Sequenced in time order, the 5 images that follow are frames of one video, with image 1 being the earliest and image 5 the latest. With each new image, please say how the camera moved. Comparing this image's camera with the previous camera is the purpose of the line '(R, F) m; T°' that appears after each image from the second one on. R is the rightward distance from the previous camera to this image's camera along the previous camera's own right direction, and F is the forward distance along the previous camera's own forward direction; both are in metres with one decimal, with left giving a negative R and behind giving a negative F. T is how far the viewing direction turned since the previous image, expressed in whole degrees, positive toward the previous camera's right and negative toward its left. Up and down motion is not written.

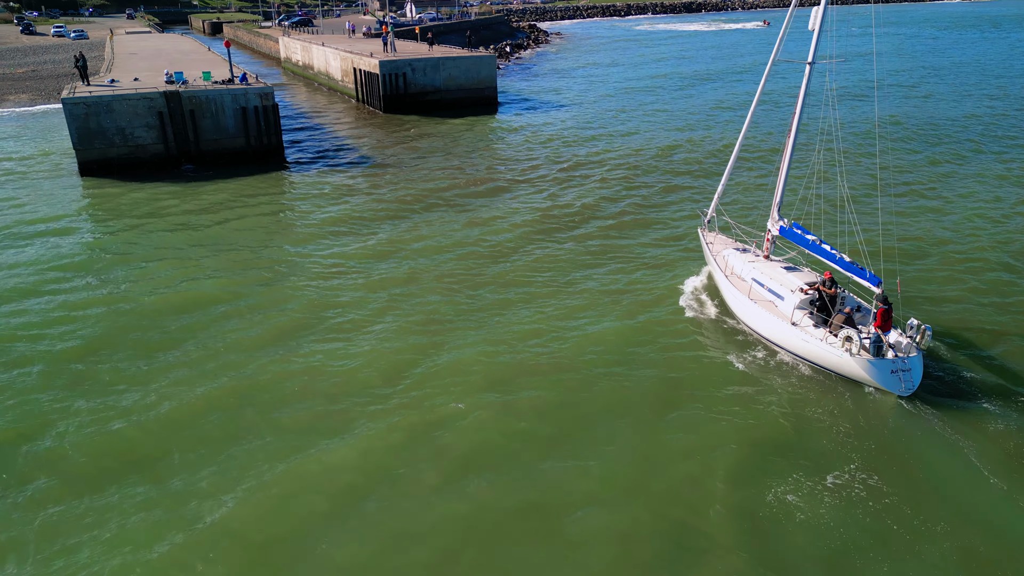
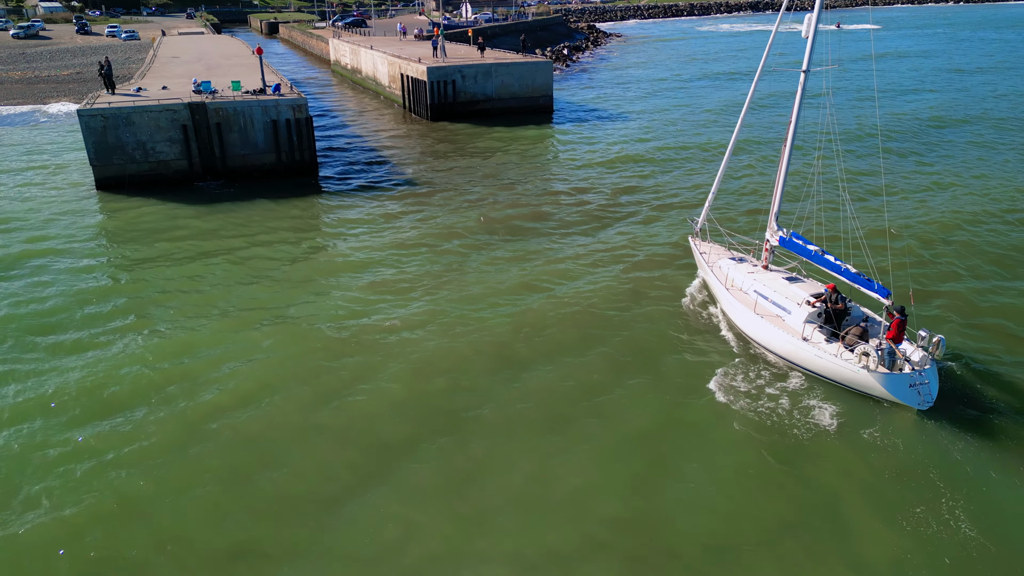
(0.0, +2.7) m; -4°
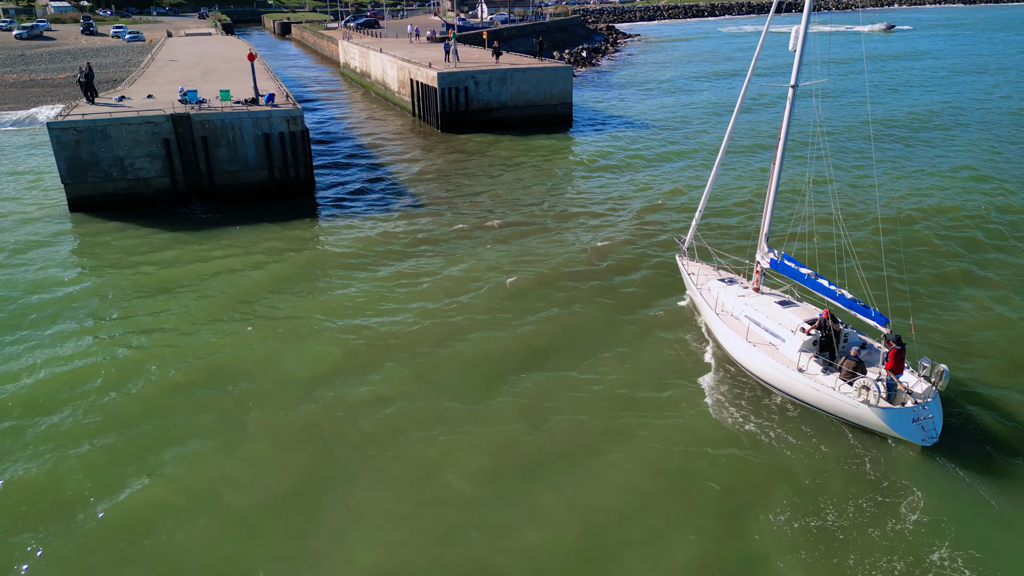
(0.0, +2.4) m; -1°
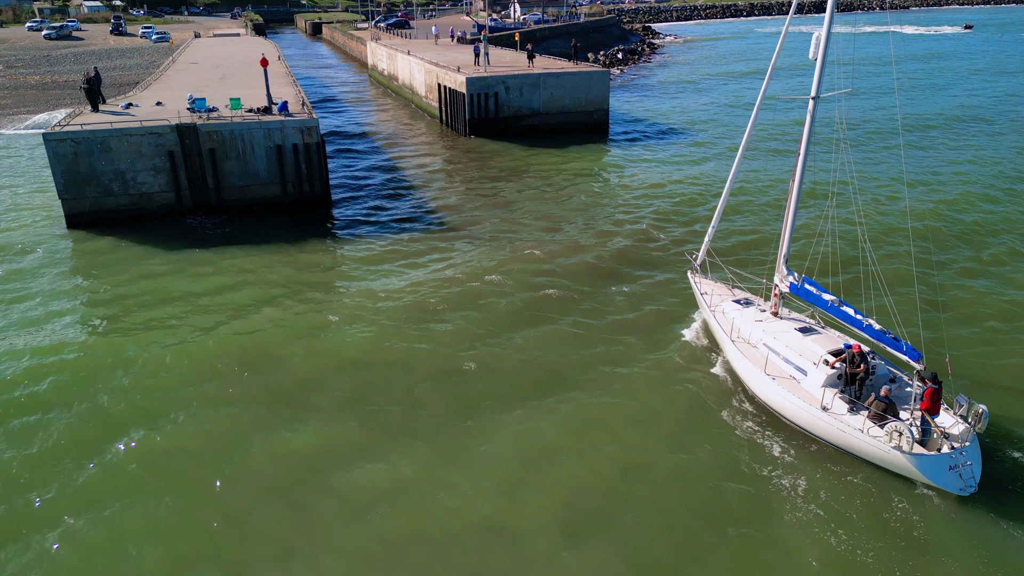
(0.0, +1.9) m; -2°
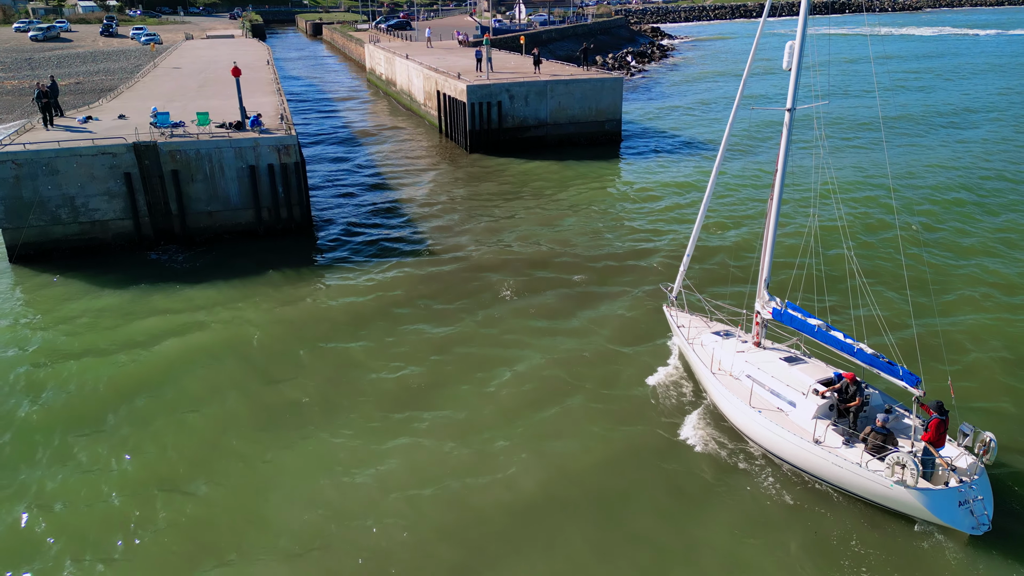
(0.0, +2.4) m; 0°
